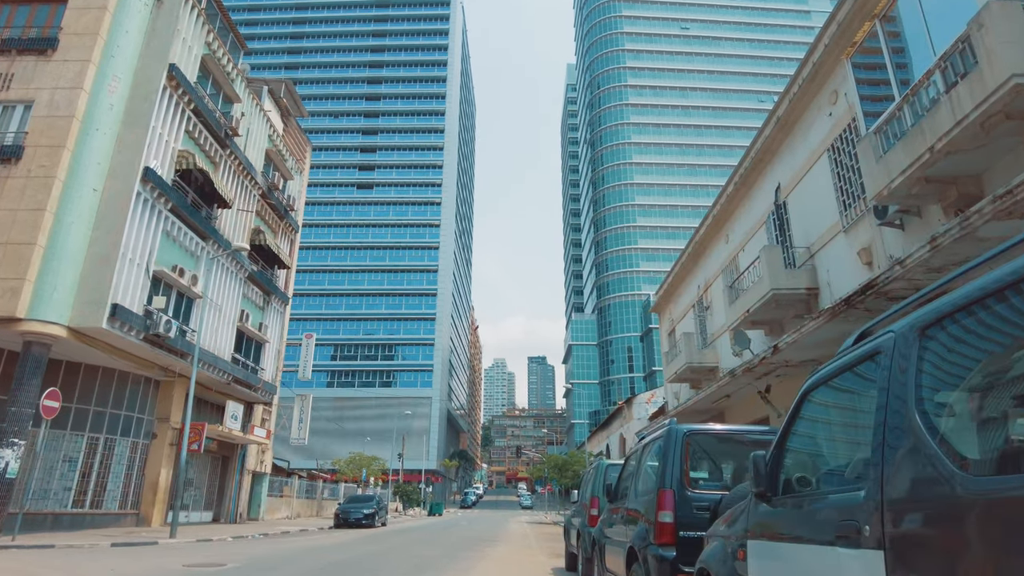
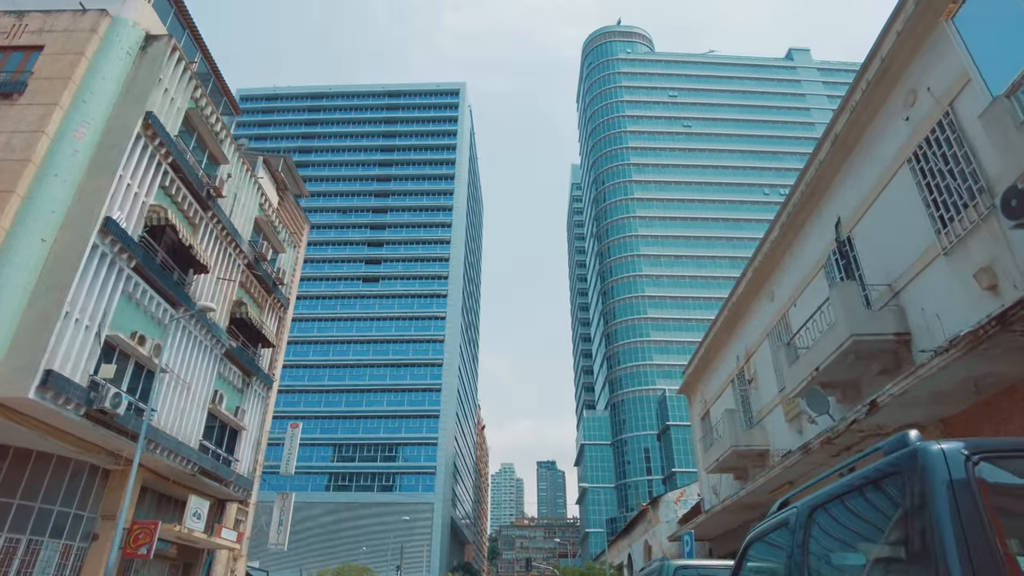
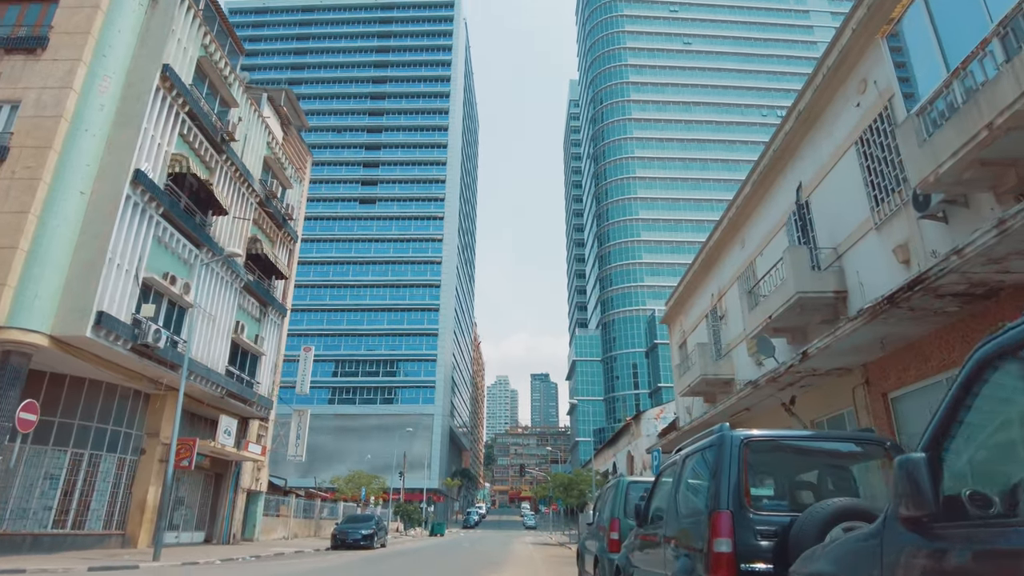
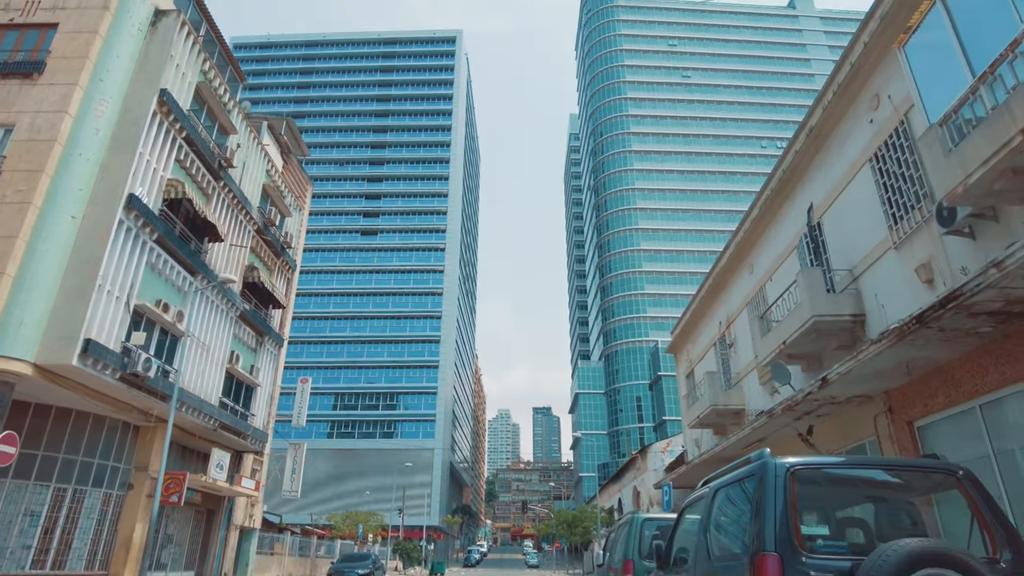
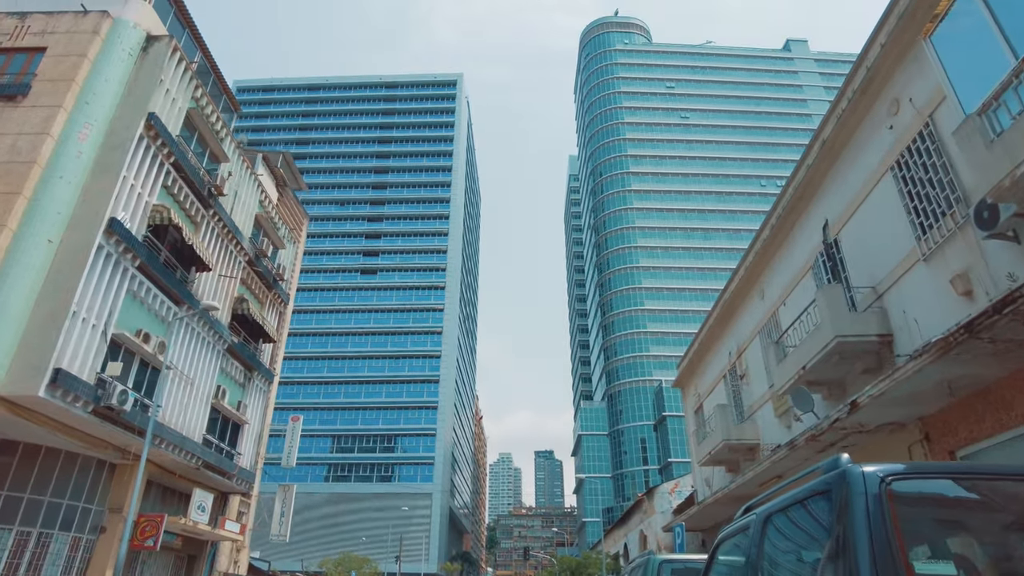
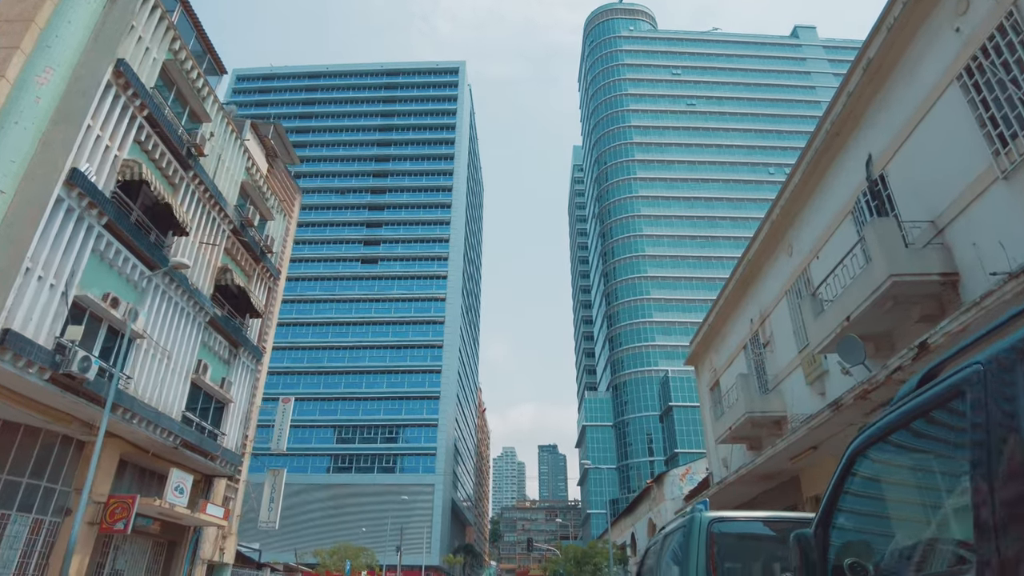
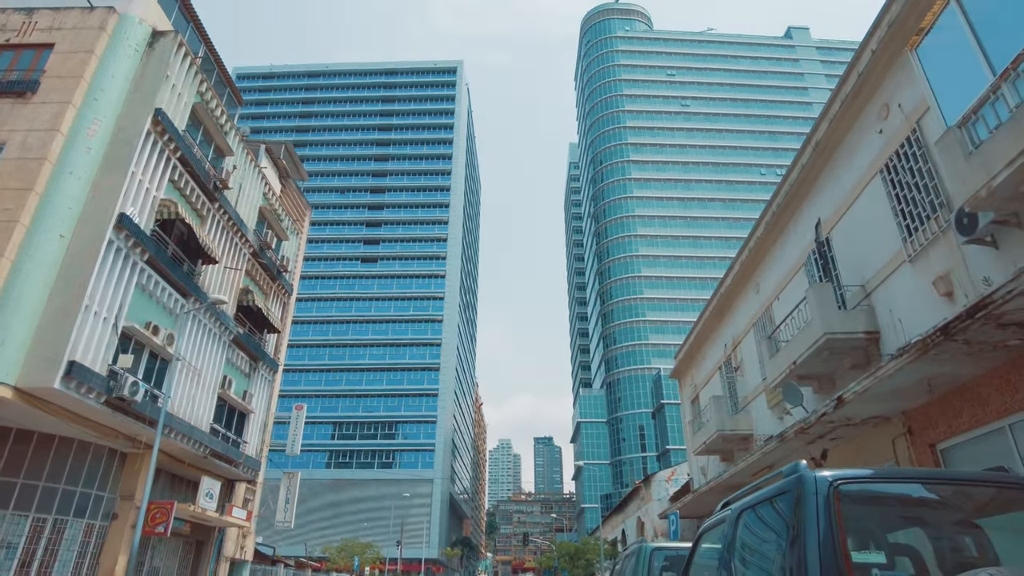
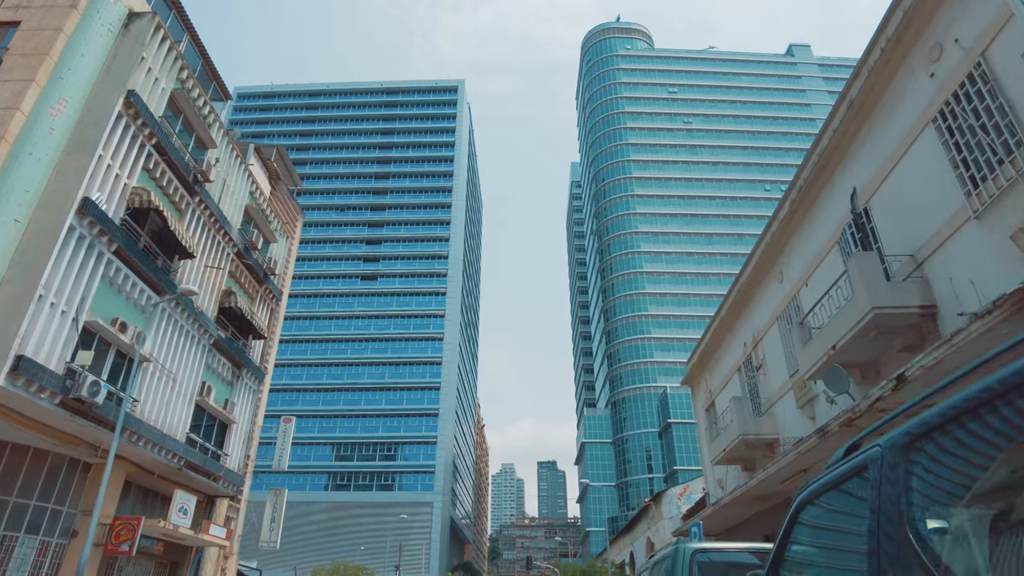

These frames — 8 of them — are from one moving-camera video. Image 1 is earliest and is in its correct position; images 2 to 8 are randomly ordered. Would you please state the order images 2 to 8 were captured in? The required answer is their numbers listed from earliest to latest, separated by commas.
3, 4, 7, 5, 2, 8, 6
